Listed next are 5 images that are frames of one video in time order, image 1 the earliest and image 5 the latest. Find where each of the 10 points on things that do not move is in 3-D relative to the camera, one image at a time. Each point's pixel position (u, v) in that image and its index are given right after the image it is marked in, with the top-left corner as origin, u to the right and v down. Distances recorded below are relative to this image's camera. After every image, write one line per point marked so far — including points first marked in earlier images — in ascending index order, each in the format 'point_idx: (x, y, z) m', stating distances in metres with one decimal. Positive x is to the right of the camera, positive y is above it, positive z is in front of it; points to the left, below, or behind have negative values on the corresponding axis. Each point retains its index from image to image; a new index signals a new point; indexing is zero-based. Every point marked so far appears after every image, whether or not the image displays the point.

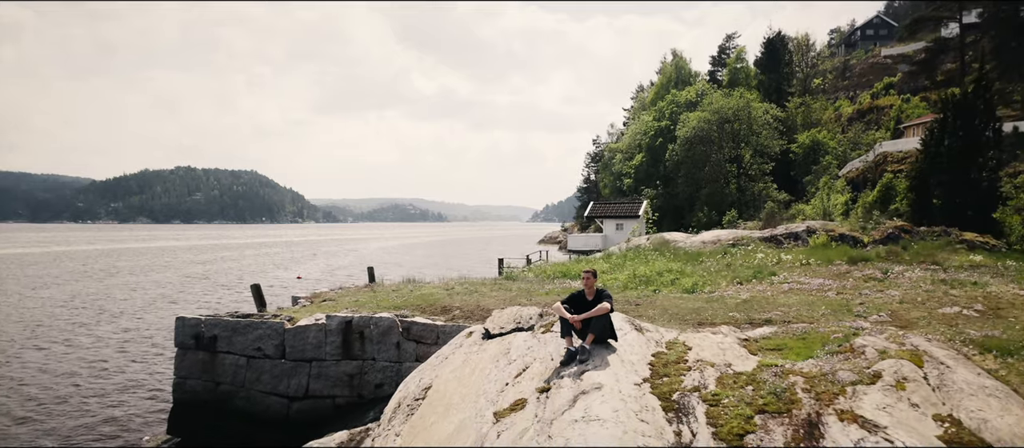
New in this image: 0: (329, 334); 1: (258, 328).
0: (-4.7, -2.8, +12.9) m
1: (-6.7, -2.7, +13.3) m
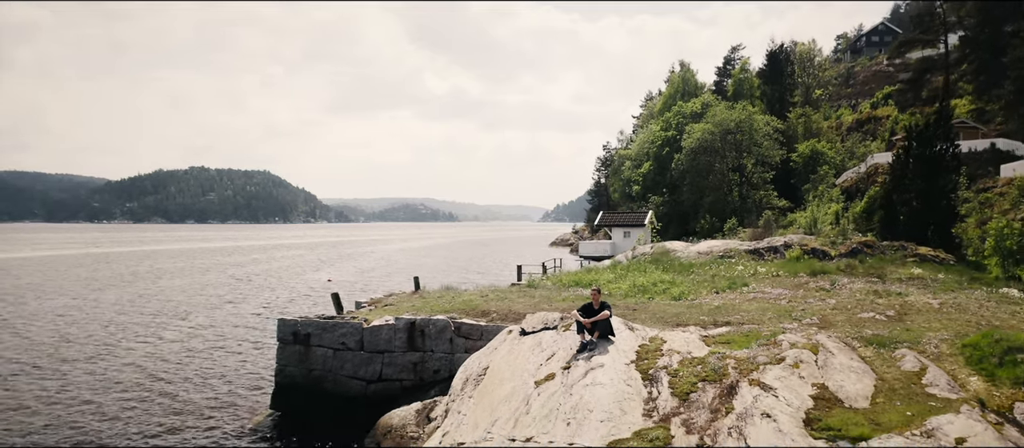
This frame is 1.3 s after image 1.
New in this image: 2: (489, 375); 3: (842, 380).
0: (-3.8, -3.6, +17.0) m
1: (-5.8, -3.5, +17.3) m
2: (-0.5, -3.6, +12.2) m
3: (+6.7, -3.2, +10.3) m
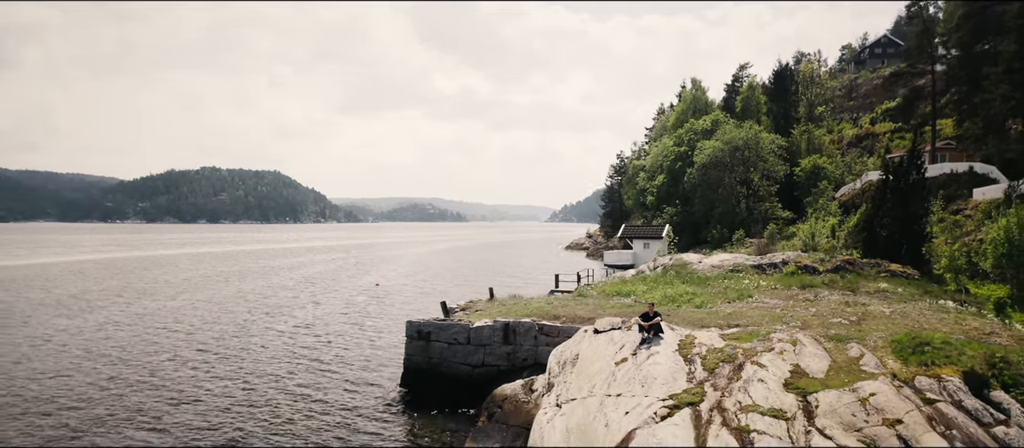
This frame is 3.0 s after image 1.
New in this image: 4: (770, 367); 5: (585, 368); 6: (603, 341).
0: (-0.7, -4.9, +23.3) m
1: (-2.7, -4.8, +23.7) m
2: (+2.5, -5.0, +18.5) m
3: (+9.7, -4.5, +16.5) m
4: (+8.2, -4.6, +16.0) m
5: (+2.6, -5.1, +17.8) m
6: (+3.5, -4.5, +19.2) m
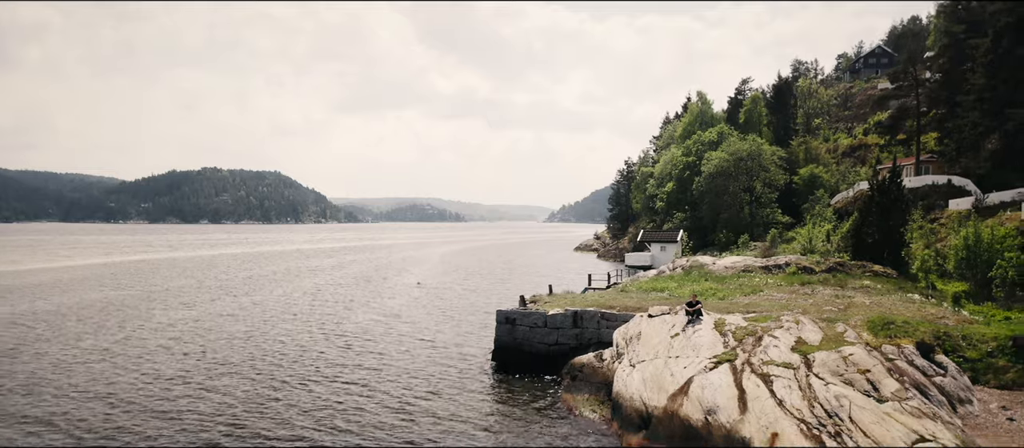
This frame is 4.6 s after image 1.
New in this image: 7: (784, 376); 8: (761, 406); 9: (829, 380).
0: (+3.3, -5.5, +30.2) m
1: (+1.3, -5.4, +30.6) m
2: (+6.6, -5.6, +25.5) m
3: (+13.8, -5.2, +23.5) m
4: (+12.3, -5.2, +22.9) m
5: (+6.6, -5.7, +24.7) m
6: (+7.5, -5.1, +26.1) m
7: (+10.6, -5.9, +19.7) m
8: (+8.9, -6.5, +18.1) m
9: (+12.4, -6.1, +19.7) m
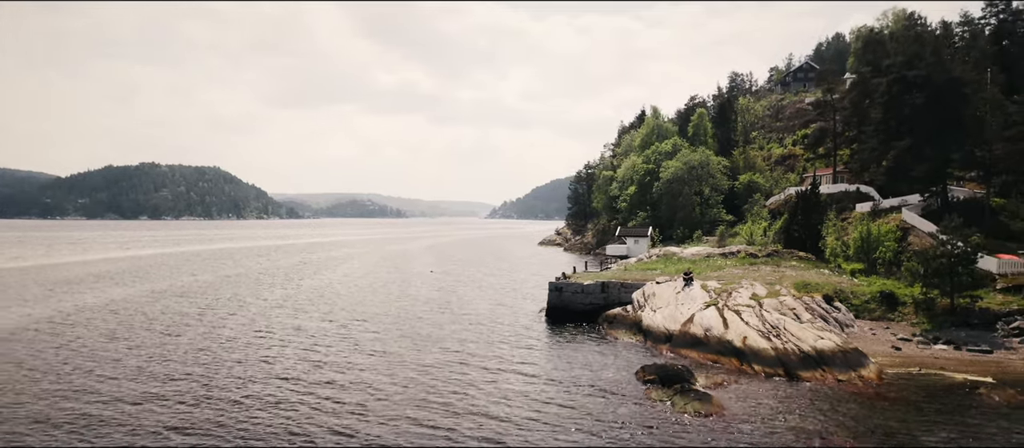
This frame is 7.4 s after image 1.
0: (+7.2, -5.2, +43.0) m
1: (+5.2, -5.1, +43.2) m
2: (+11.0, -5.3, +38.6) m
3: (+18.4, -4.9, +37.4) m
4: (+16.9, -4.9, +36.7) m
5: (+11.1, -5.4, +37.8) m
6: (+11.8, -4.8, +39.3) m
7: (+15.5, -5.7, +33.3) m
8: (+14.1, -6.3, +31.5) m
9: (+17.3, -5.8, +33.5) m
